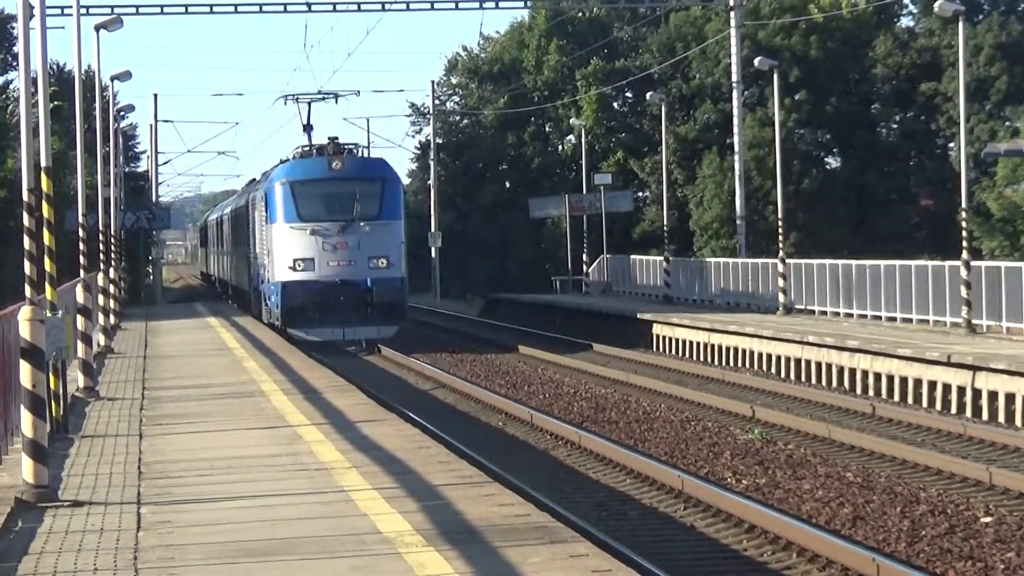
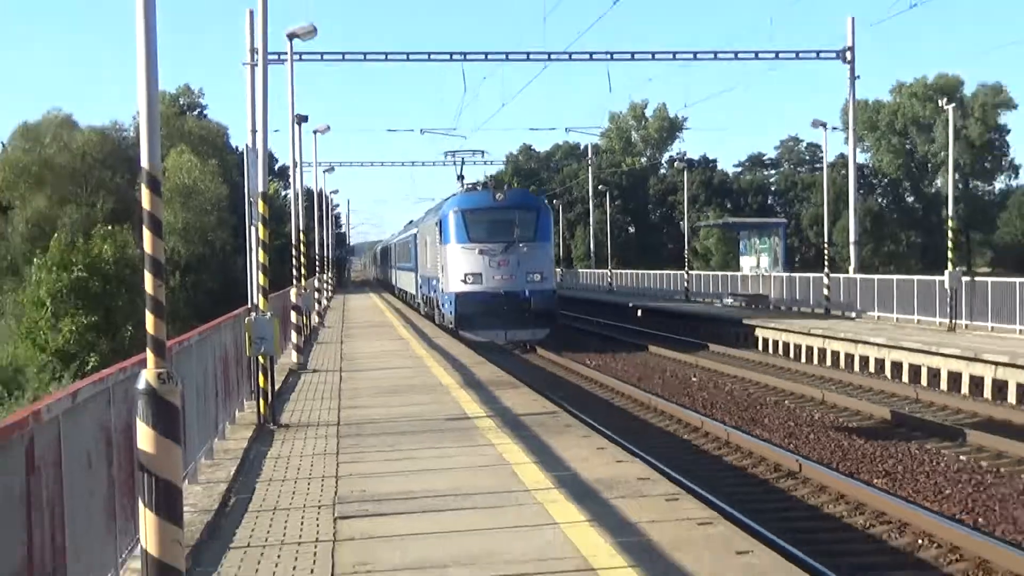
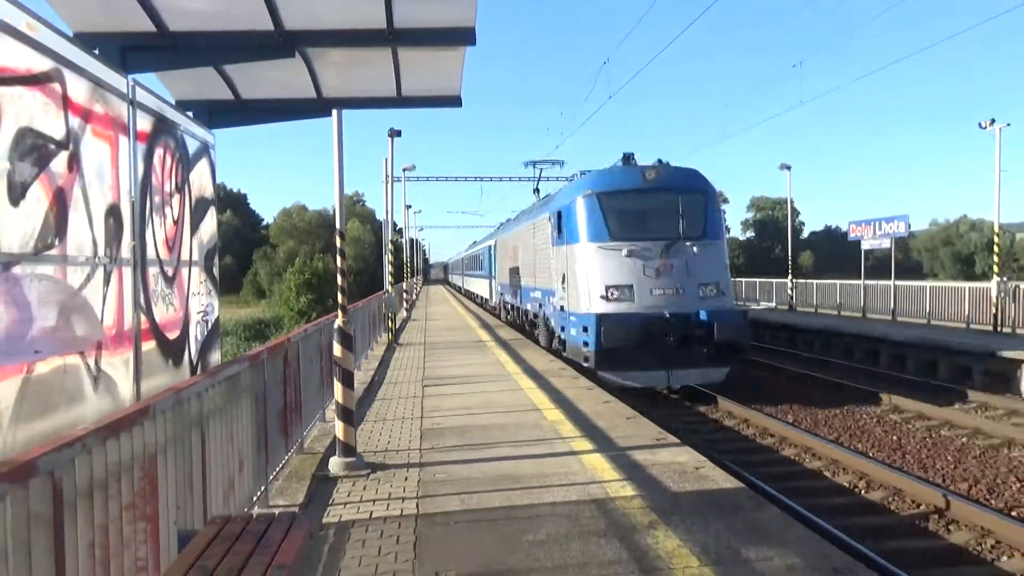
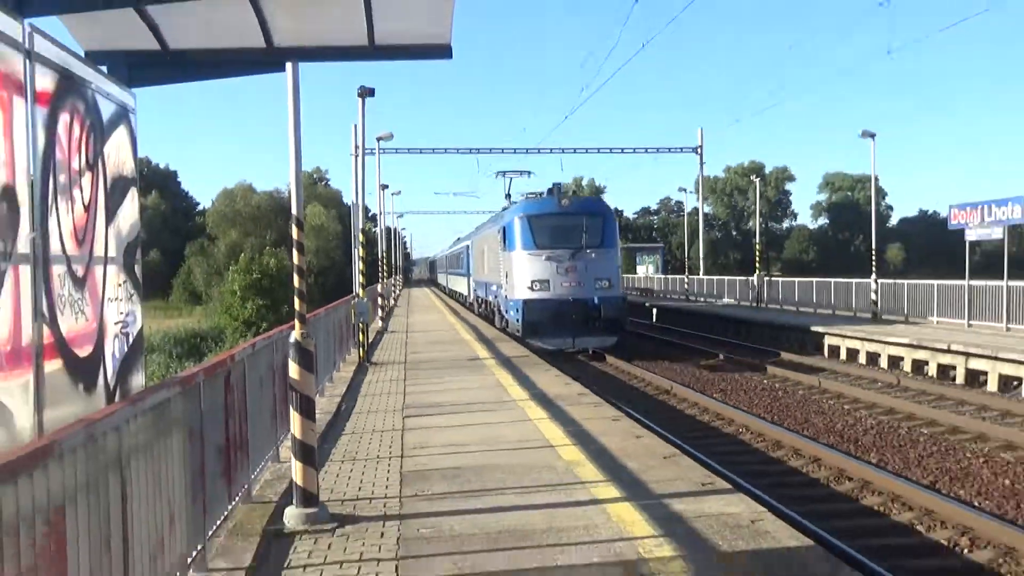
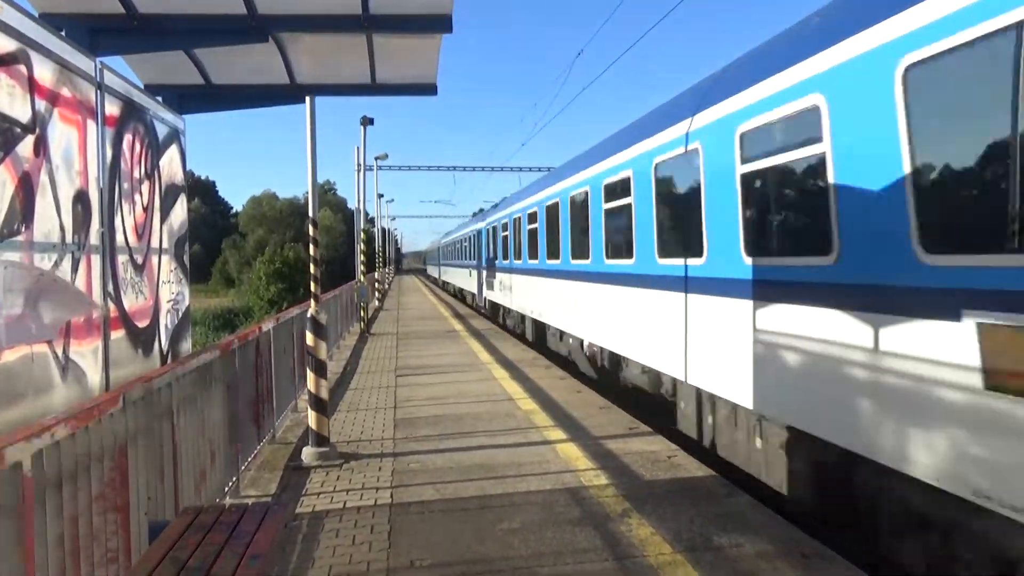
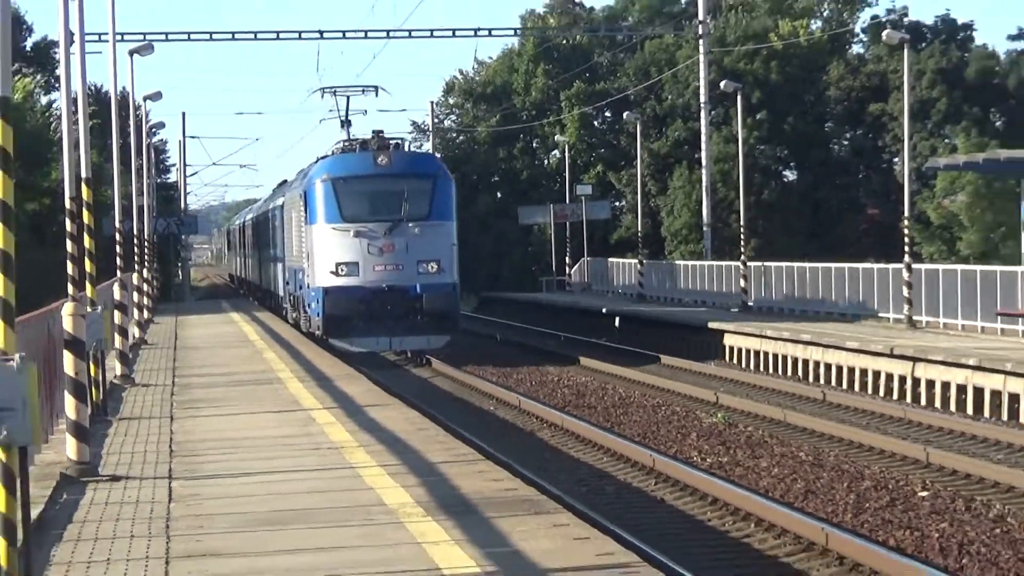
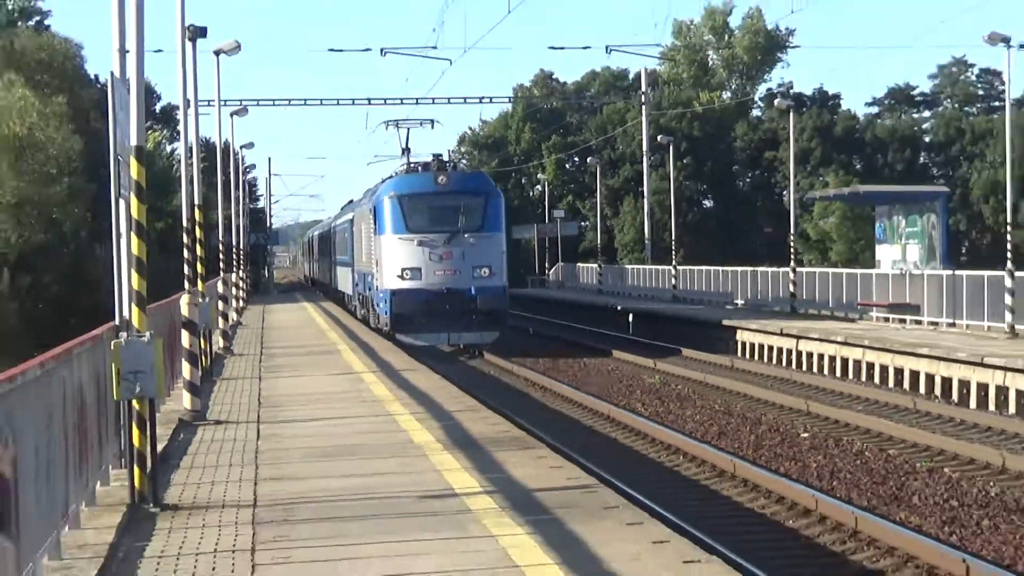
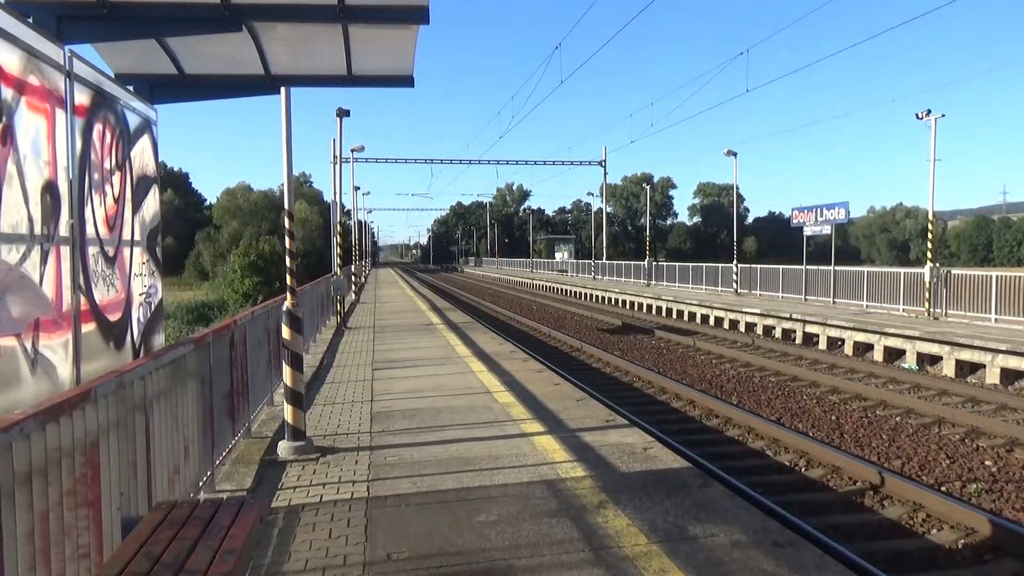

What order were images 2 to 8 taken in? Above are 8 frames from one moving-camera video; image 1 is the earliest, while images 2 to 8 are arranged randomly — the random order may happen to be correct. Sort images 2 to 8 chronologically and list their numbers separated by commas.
6, 7, 2, 4, 3, 5, 8
